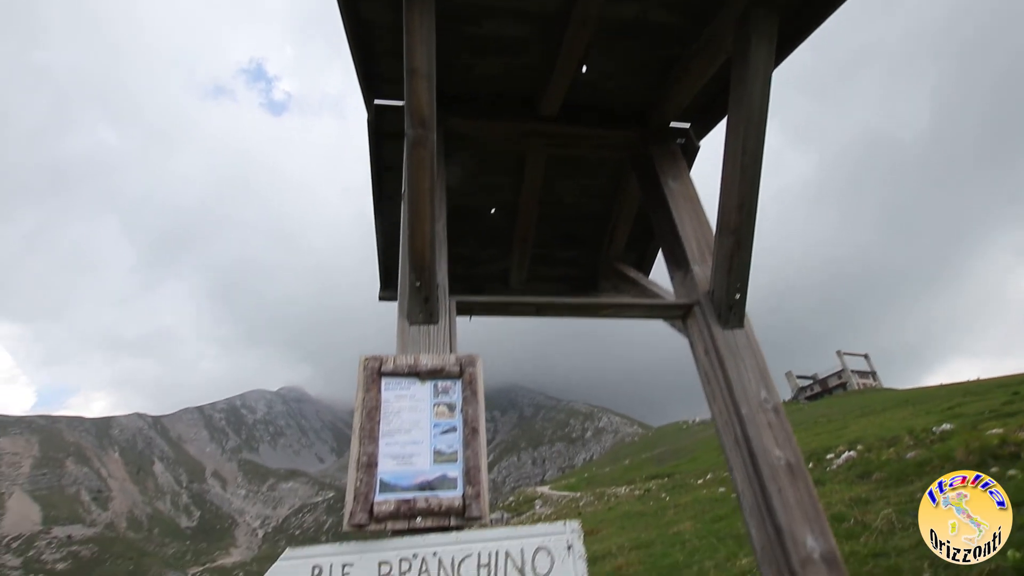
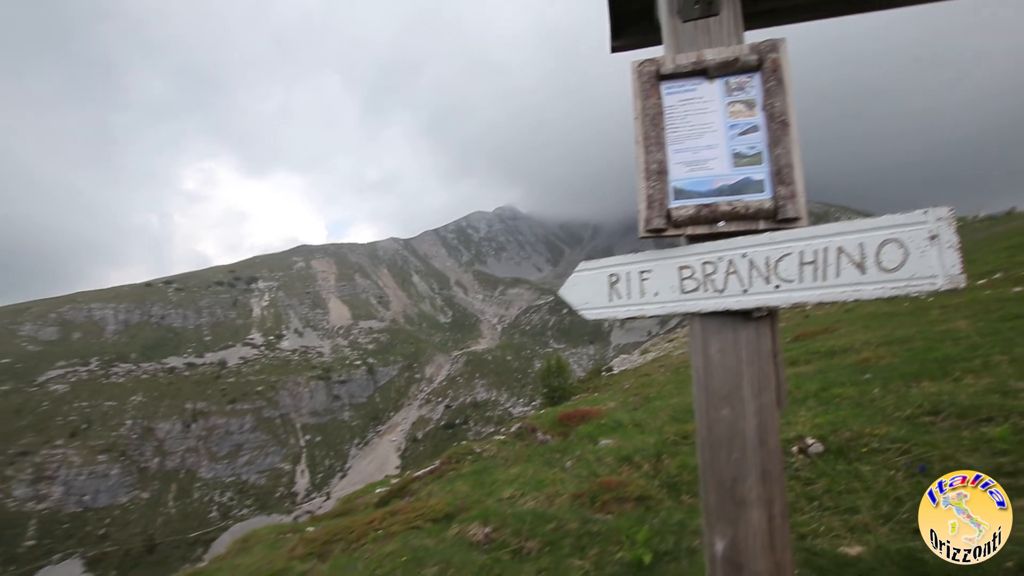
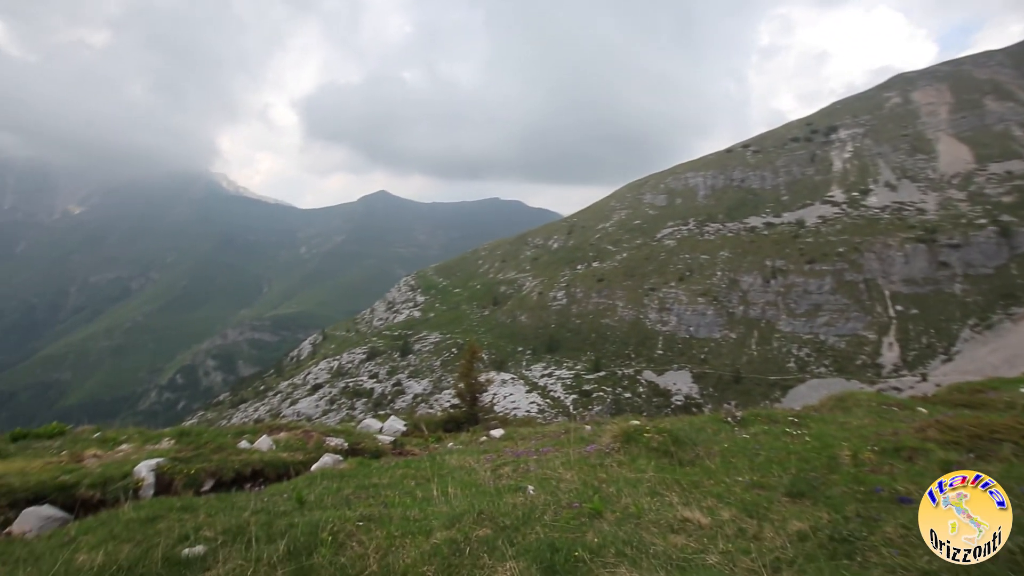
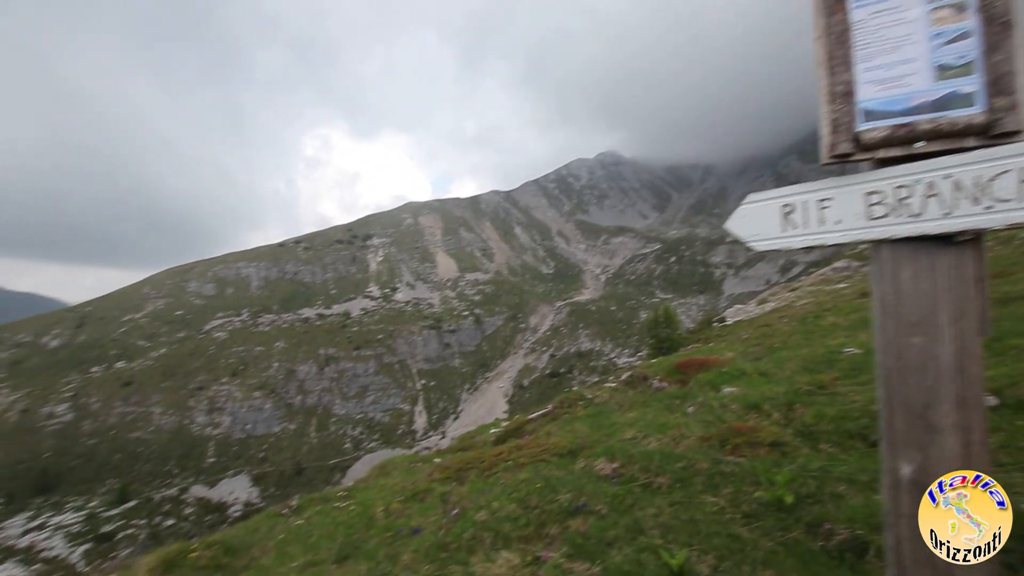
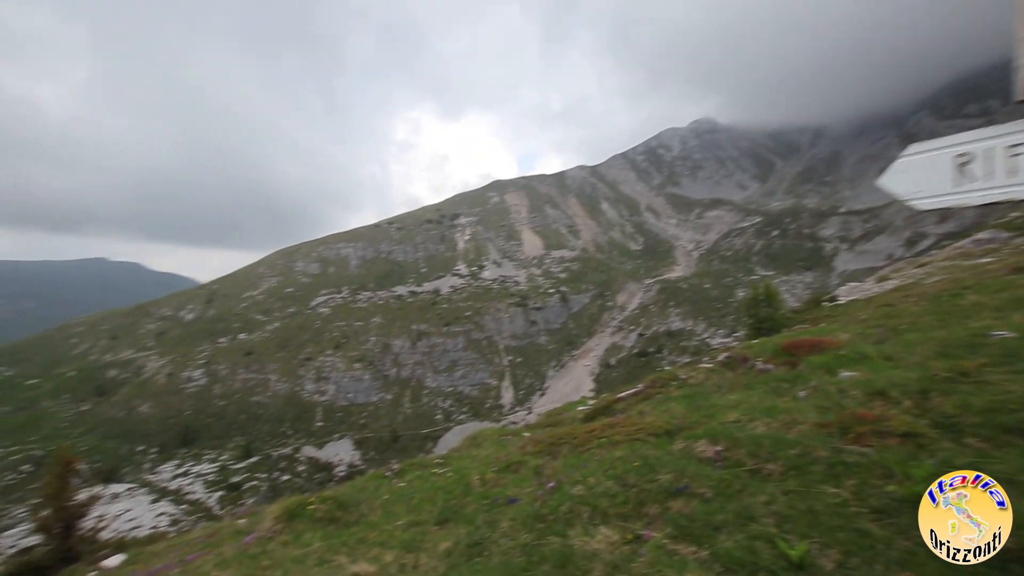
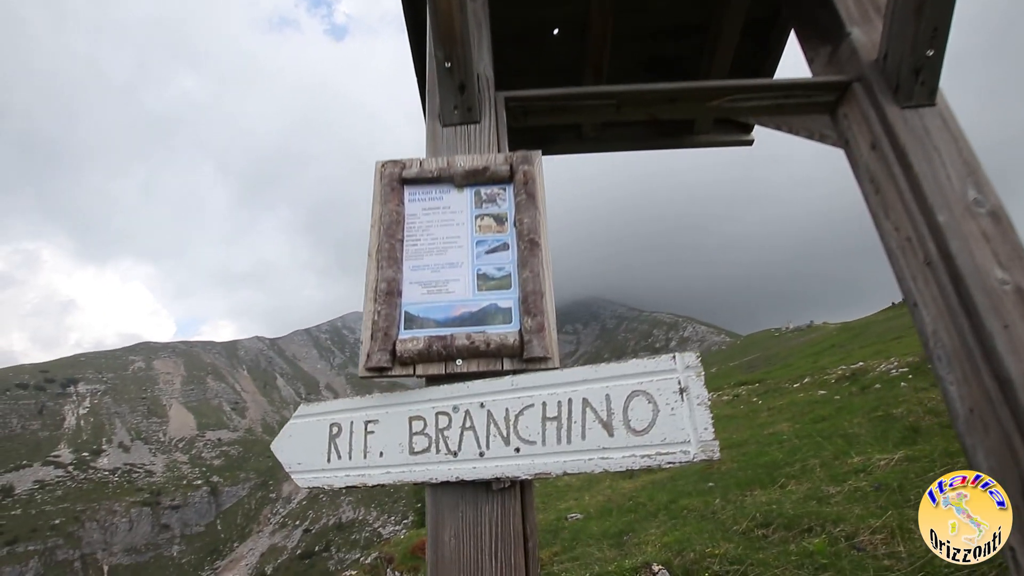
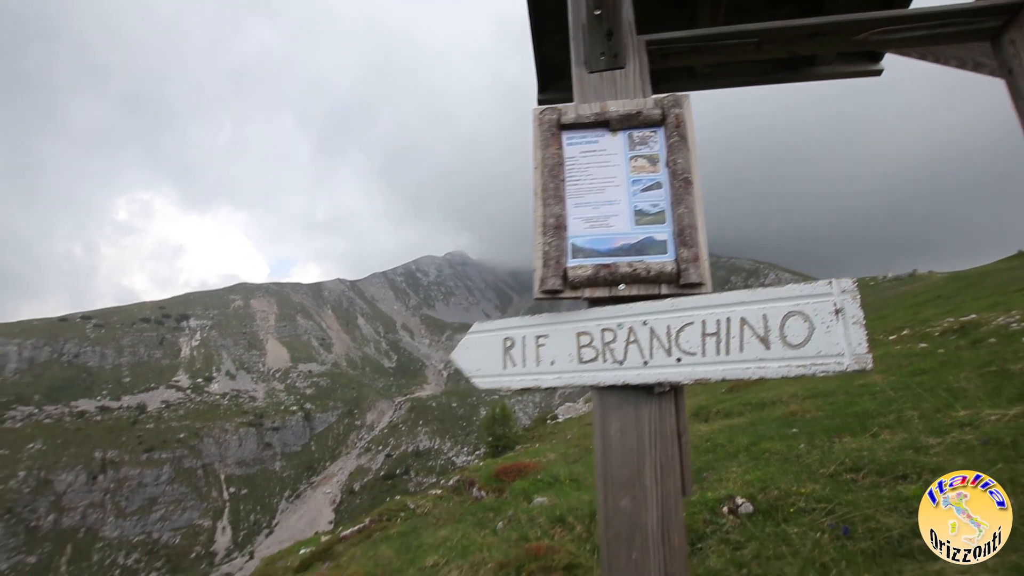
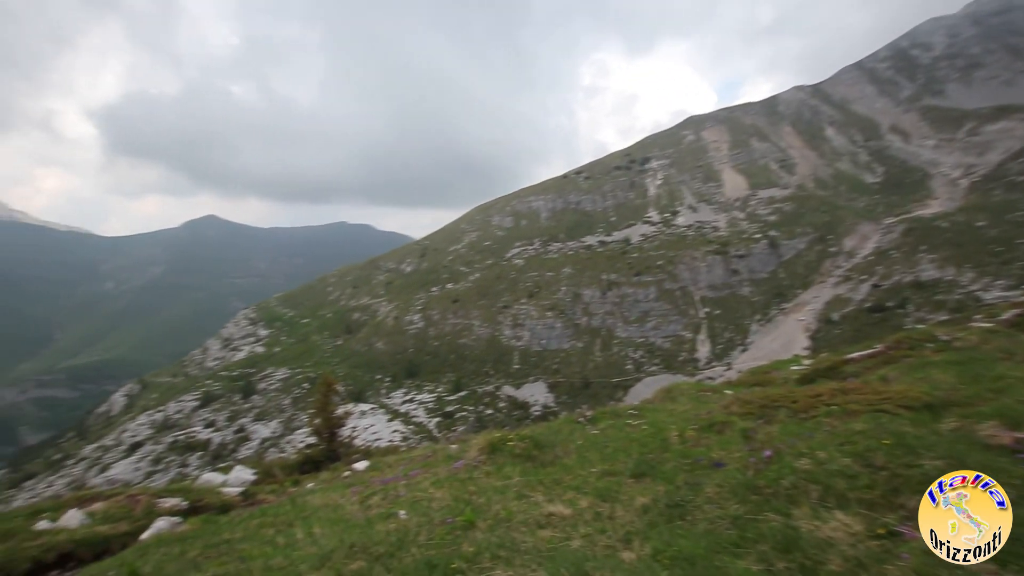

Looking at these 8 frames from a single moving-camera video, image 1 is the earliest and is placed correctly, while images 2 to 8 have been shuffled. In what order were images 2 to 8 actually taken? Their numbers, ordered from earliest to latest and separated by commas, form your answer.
6, 7, 2, 4, 5, 8, 3
